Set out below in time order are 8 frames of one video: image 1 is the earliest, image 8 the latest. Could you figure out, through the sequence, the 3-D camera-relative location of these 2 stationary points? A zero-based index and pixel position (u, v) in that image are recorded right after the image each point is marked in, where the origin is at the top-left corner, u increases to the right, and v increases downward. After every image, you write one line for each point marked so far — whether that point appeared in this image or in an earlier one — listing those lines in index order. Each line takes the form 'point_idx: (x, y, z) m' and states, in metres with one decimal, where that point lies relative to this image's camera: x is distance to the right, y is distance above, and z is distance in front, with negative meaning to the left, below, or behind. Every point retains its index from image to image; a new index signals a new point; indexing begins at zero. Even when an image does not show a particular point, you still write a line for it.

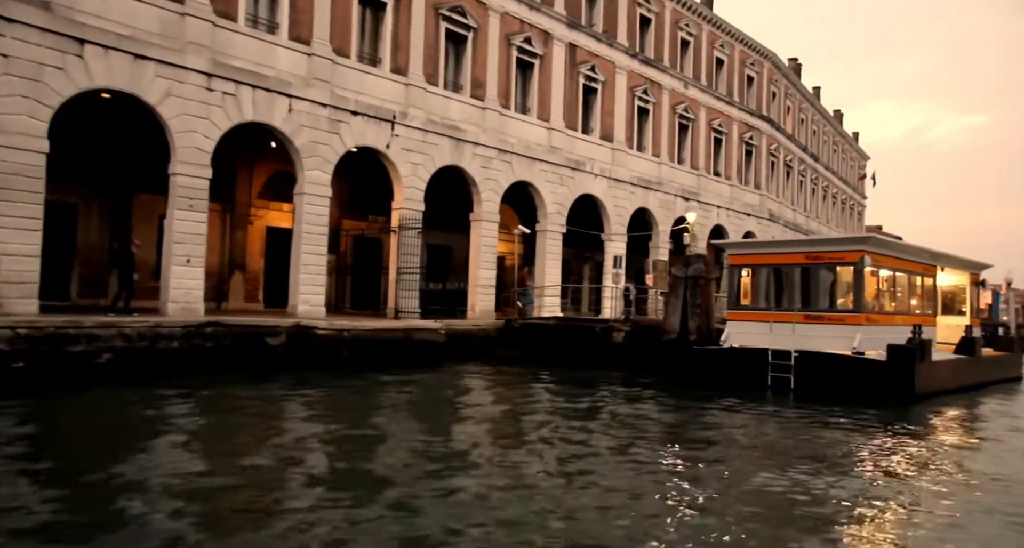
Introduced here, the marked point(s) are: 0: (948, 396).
0: (+8.7, -2.4, +14.6) m
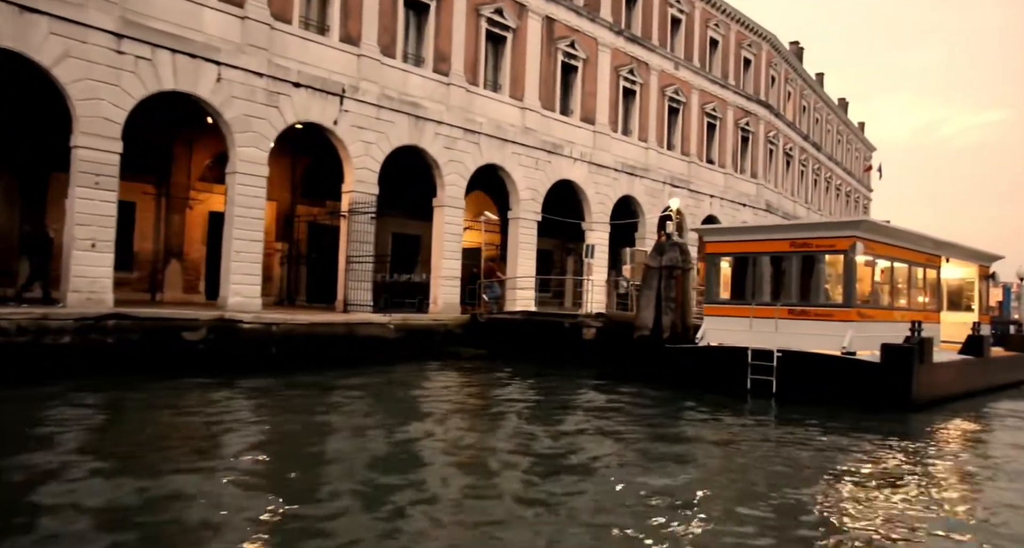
0: (+7.8, -2.3, +13.0) m
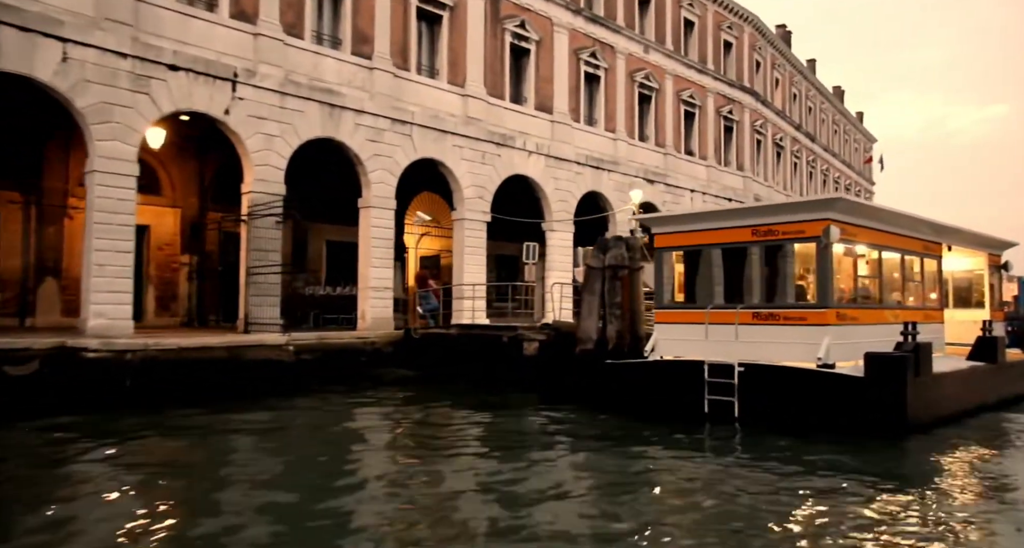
0: (+6.5, -2.1, +10.6) m
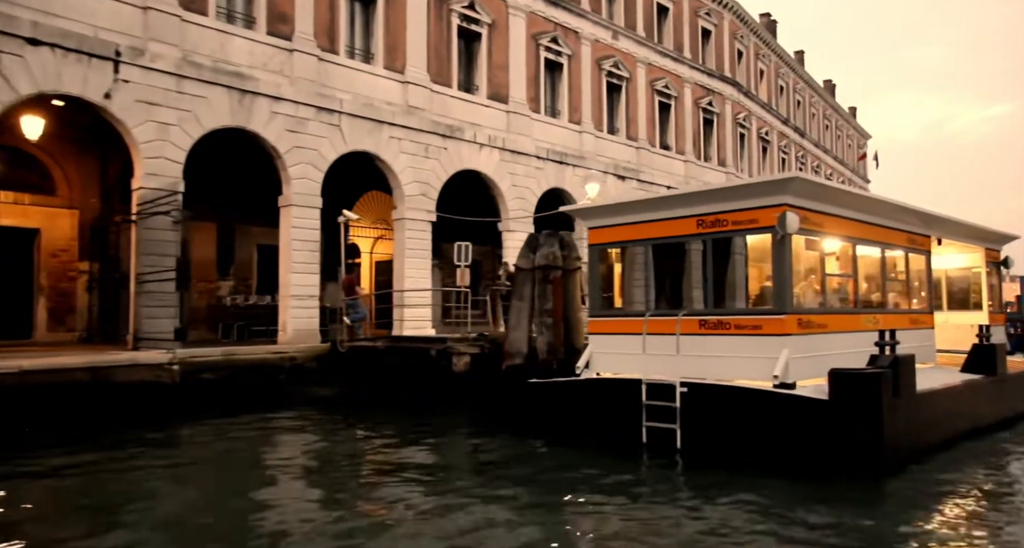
0: (+5.3, -2.1, +8.8) m
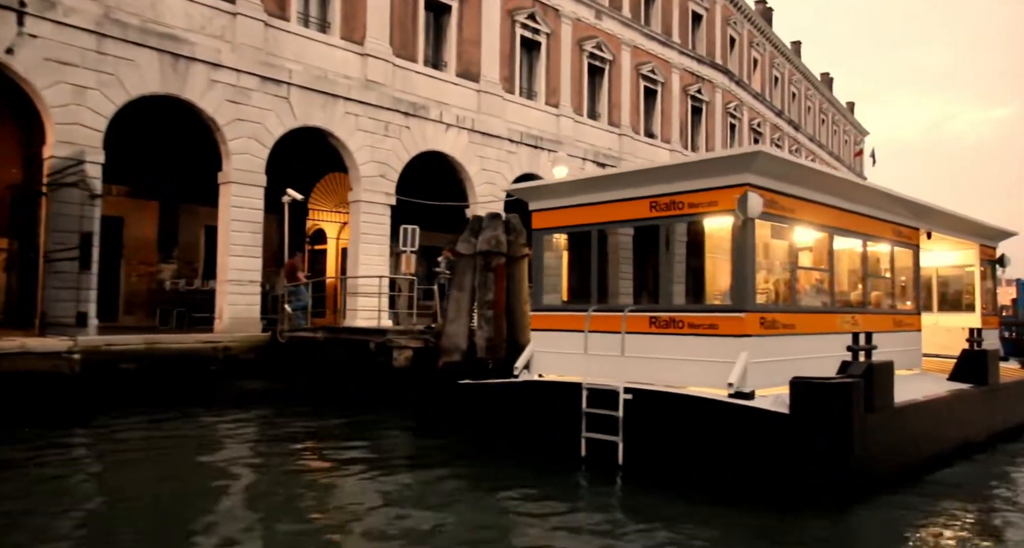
0: (+4.5, -2.0, +7.8) m
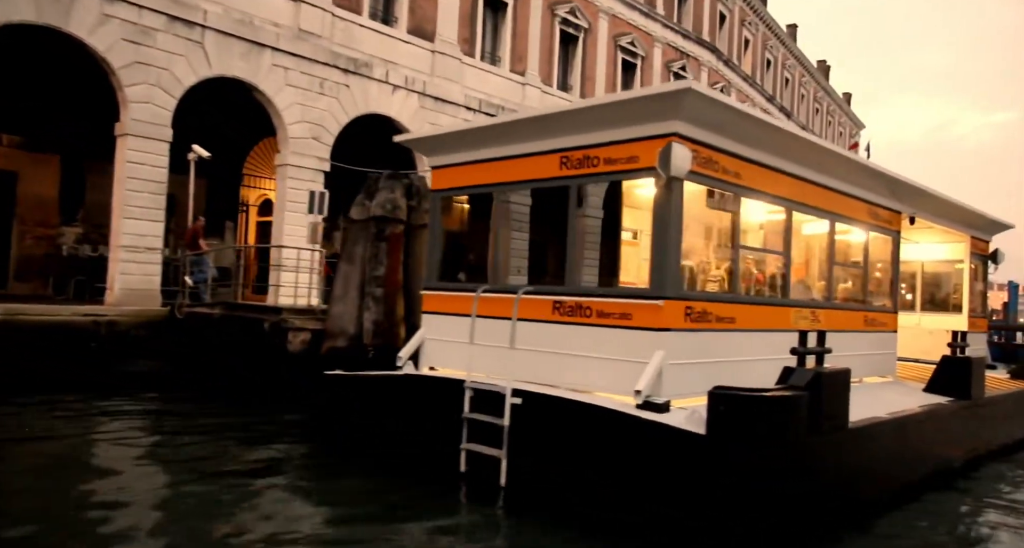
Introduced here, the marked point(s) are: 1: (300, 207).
0: (+3.4, -1.9, +6.4) m
1: (-4.0, +1.3, +13.5) m
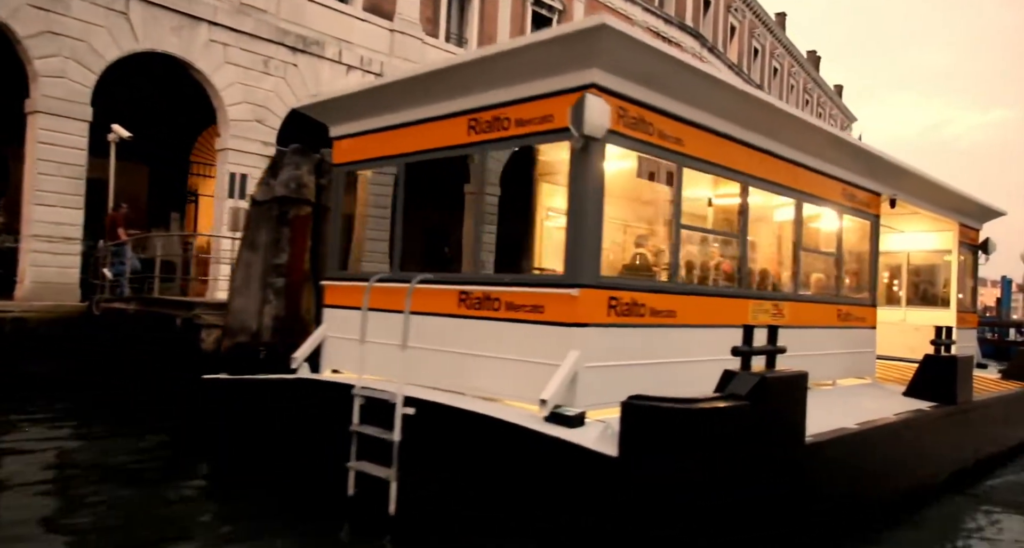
0: (+2.7, -1.8, +5.5) m
1: (-4.7, +1.4, +12.6) m
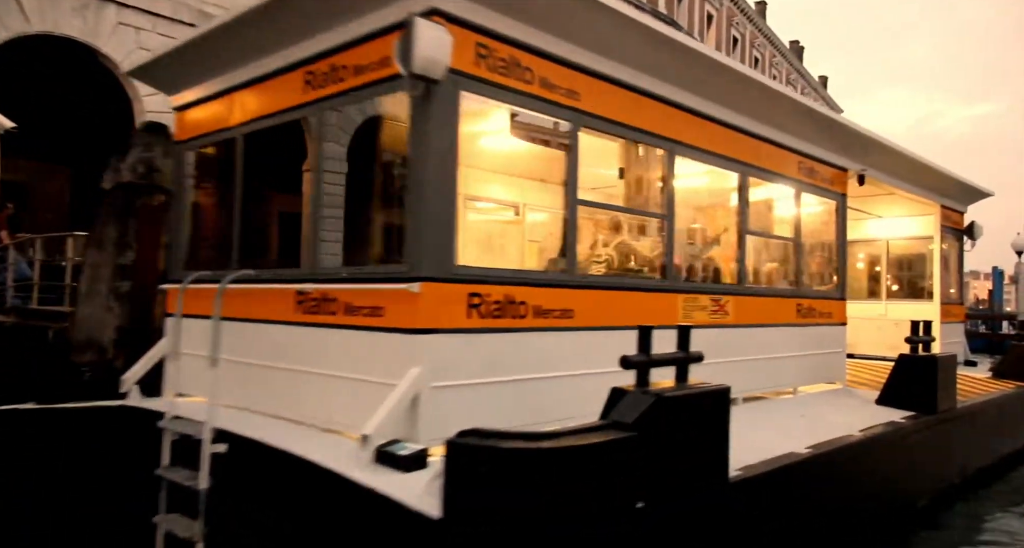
0: (+1.9, -1.7, +4.4) m
1: (-5.5, +1.3, +11.5) m
